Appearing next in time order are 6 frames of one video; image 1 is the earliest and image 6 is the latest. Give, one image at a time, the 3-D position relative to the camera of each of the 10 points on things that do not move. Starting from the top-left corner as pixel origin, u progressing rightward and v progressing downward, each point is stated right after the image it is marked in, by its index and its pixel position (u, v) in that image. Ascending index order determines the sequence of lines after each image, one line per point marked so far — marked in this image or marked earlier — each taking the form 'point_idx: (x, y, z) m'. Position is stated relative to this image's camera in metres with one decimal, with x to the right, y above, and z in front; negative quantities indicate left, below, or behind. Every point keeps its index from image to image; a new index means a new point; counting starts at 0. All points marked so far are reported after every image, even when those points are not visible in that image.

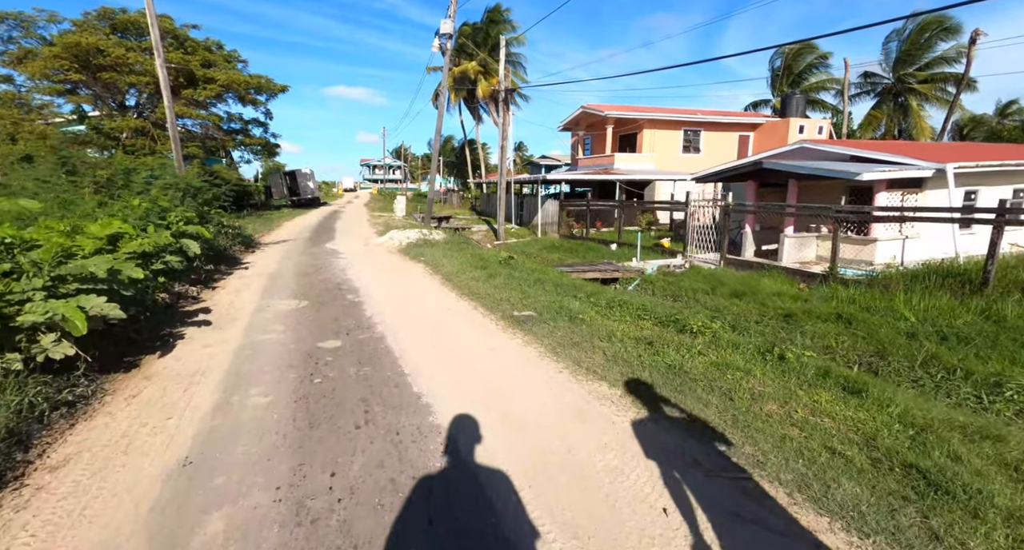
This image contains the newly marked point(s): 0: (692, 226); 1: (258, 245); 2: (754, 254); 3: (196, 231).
0: (+5.6, +1.5, +14.1) m
1: (-7.3, +0.8, +13.1) m
2: (+7.3, +0.7, +13.8) m
3: (-5.4, +0.7, +7.8) m
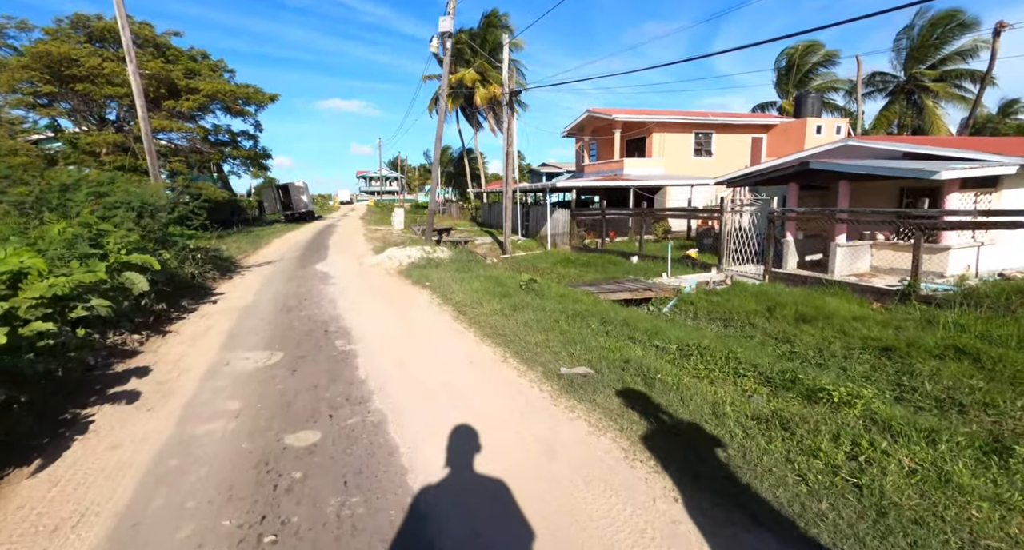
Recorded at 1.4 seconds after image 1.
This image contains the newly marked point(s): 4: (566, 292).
0: (+6.0, +1.0, +12.6) m
1: (-6.9, +0.1, +11.5) m
2: (+7.6, +0.3, +12.3) m
3: (-5.0, +0.2, +6.2) m
4: (+1.0, -0.3, +8.2) m
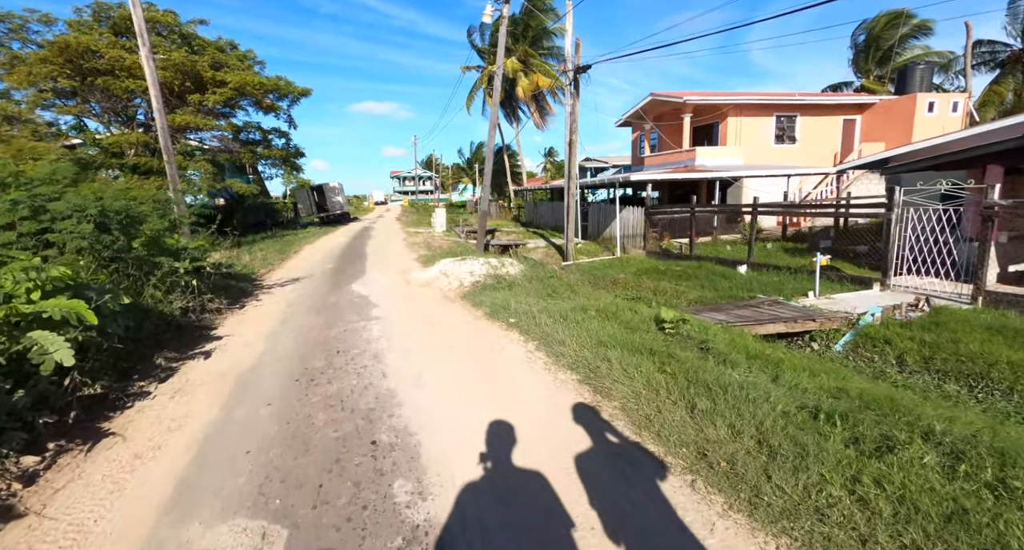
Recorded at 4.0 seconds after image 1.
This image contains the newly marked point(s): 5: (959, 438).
0: (+7.8, +0.7, +9.2) m
1: (-5.1, -0.3, +9.0) m
2: (+9.5, -0.1, +8.8) m
3: (-3.5, -0.3, +3.6) m
4: (+2.6, -0.7, +5.2) m
5: (+2.8, -1.0, +2.9) m
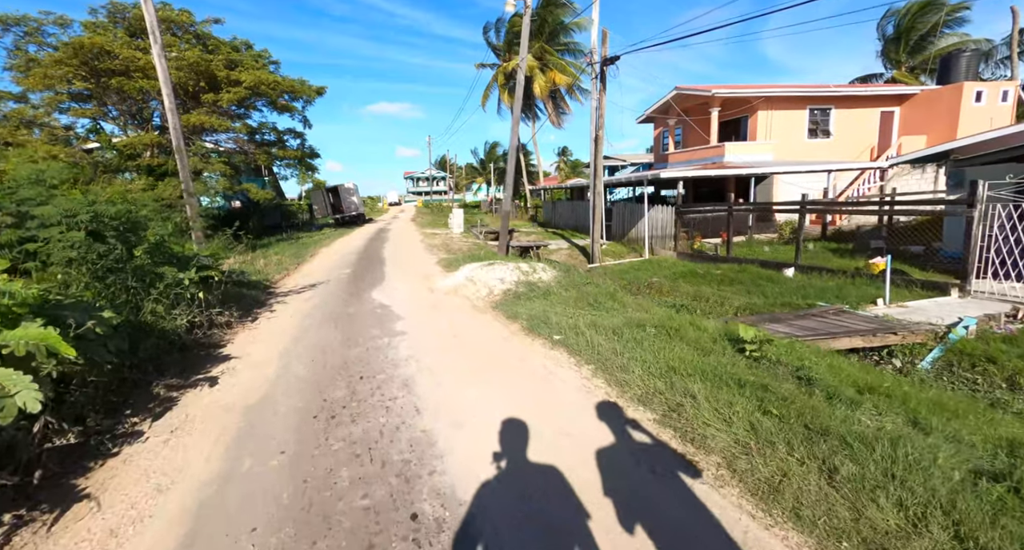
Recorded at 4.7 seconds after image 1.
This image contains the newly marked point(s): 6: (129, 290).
0: (+8.5, +0.6, +8.2) m
1: (-4.4, -0.5, +8.4) m
2: (+10.1, -0.2, +7.8) m
3: (-3.1, -0.4, +2.9) m
4: (+3.1, -0.9, +4.4) m
5: (+3.2, -1.1, +2.1) m
6: (-4.2, -0.2, +5.1) m
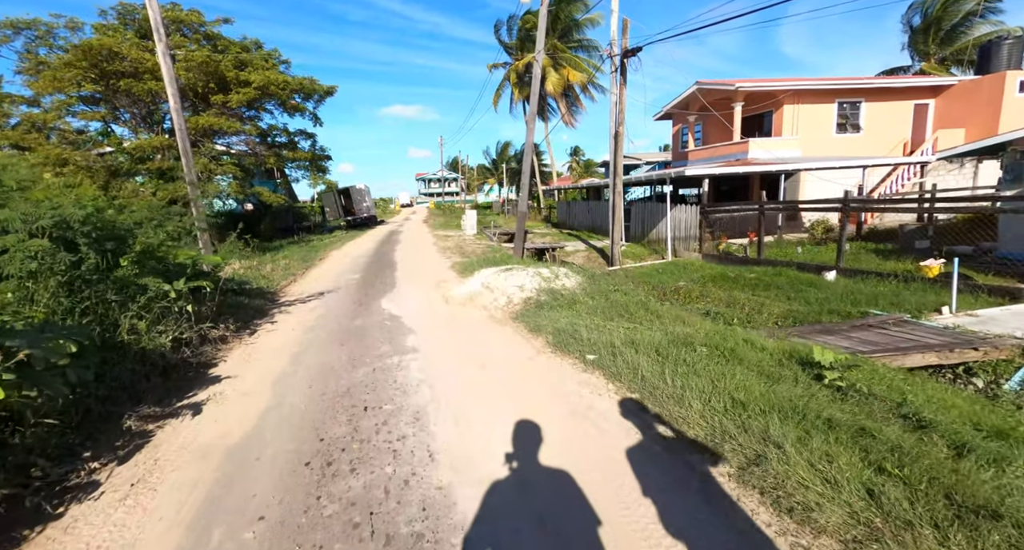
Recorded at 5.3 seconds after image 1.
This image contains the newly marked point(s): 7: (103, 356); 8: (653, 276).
0: (+8.8, +0.5, +7.3) m
1: (-4.1, -0.6, +7.8) m
2: (+10.4, -0.2, +6.8) m
3: (-2.8, -0.5, +2.3) m
4: (+3.4, -0.9, +3.6) m
5: (+3.4, -1.2, +1.3) m
6: (-3.9, -0.3, +4.5) m
7: (-3.6, -0.7, +4.1) m
8: (+4.0, 0.0, +13.0) m
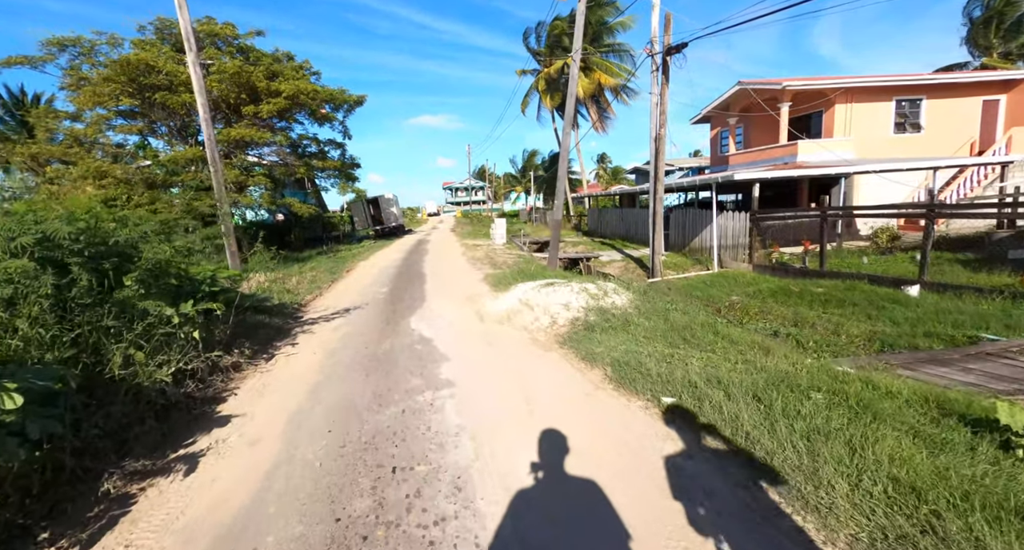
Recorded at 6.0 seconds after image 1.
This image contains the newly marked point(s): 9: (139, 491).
0: (+9.4, +0.3, +5.9) m
1: (-3.4, -0.9, +7.1) m
2: (+11.0, -0.5, +5.3) m
3: (-2.5, -0.7, +1.6) m
4: (+3.8, -1.1, +2.5) m
5: (+3.7, -1.4, +0.2) m
6: (-3.4, -0.5, +3.8) m
7: (-3.1, -0.9, +3.4) m
8: (+5.0, -0.4, +11.9) m
9: (-2.5, -1.4, +3.1) m
